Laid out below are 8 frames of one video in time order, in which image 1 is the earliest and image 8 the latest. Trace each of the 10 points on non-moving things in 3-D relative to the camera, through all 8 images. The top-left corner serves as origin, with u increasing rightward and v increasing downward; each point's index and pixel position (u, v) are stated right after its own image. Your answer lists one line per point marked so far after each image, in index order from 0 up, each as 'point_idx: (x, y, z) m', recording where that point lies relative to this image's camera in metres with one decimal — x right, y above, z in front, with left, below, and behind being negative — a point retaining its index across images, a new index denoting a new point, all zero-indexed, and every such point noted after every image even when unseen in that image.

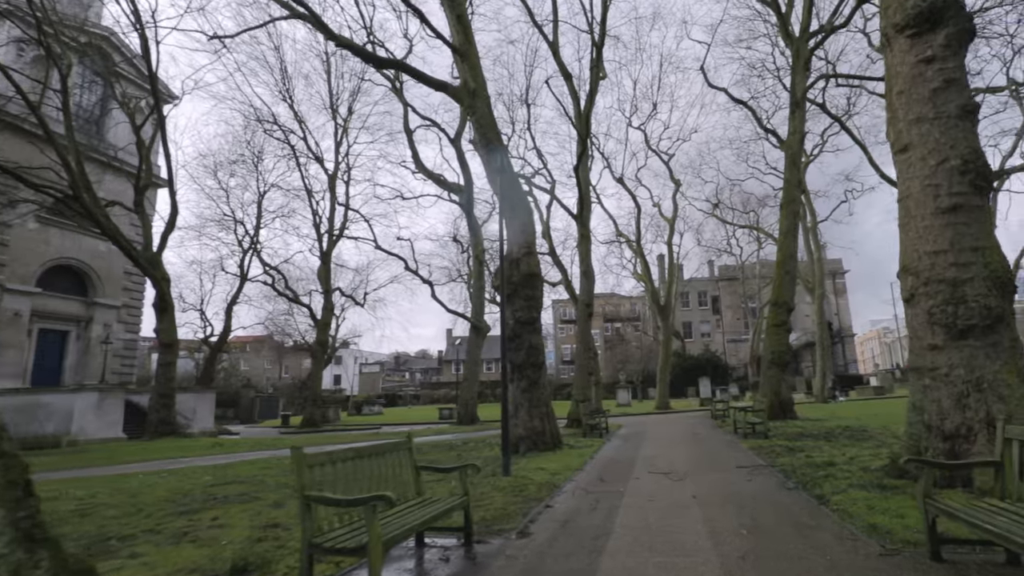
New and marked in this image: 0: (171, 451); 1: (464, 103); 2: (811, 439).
0: (-10.2, -4.9, +19.0) m
1: (-1.2, +4.6, +15.6) m
2: (+7.2, -3.7, +15.2) m
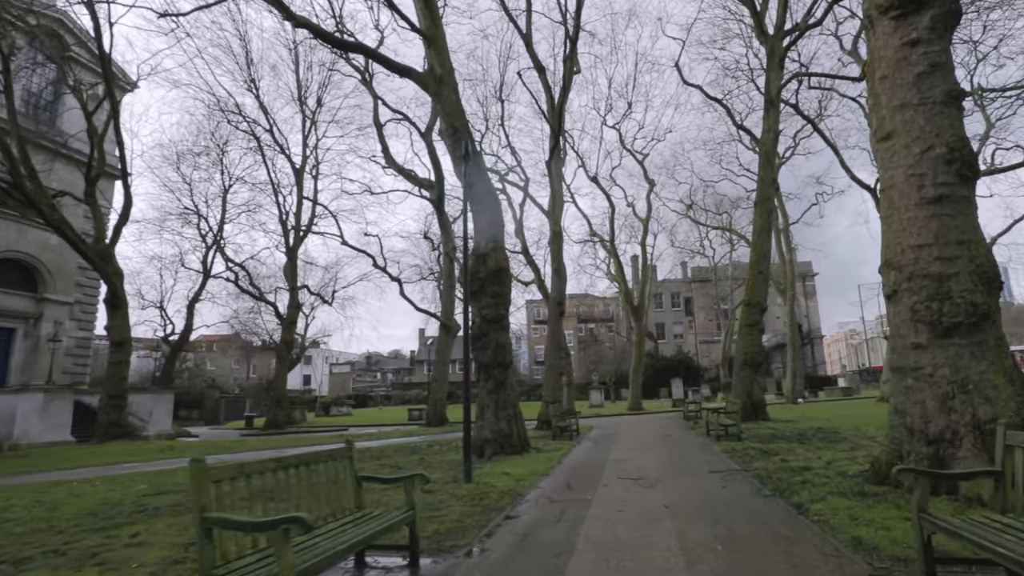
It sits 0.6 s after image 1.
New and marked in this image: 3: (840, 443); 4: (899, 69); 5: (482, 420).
0: (-11.2, -4.7, +17.9) m
1: (-1.9, +4.7, +14.9) m
2: (+6.4, -3.6, +14.9) m
3: (+7.1, -3.4, +13.7) m
4: (+4.8, +2.7, +7.8) m
5: (-0.7, -3.1, +15.0) m
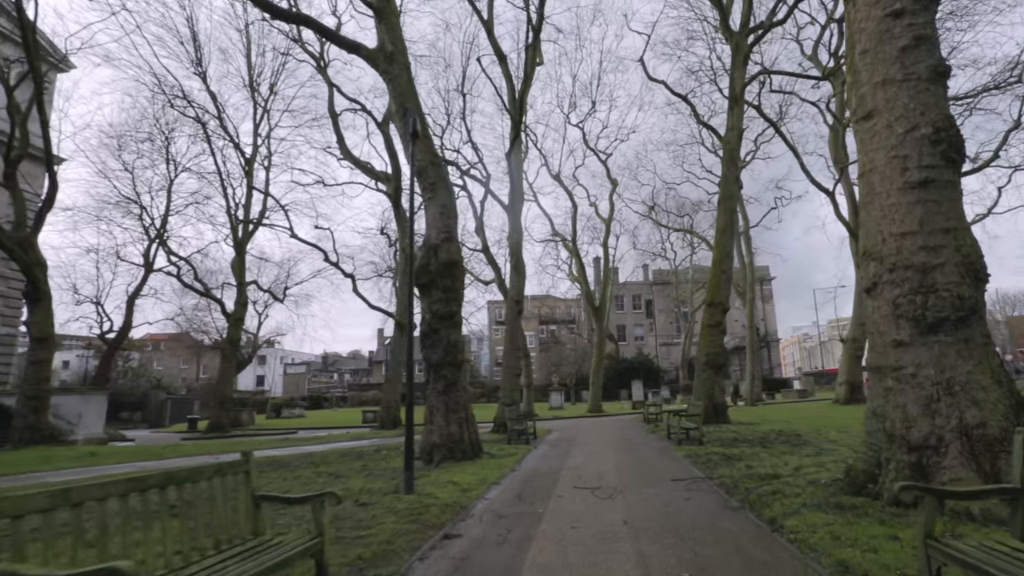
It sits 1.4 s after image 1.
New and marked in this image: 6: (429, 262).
0: (-12.4, -4.5, +16.3) m
1: (-2.9, +4.8, +13.9) m
2: (+5.3, -3.6, +14.3) m
3: (+6.1, -3.3, +13.2) m
4: (+4.2, +2.8, +7.2) m
5: (-1.8, -3.0, +14.0) m
6: (-1.9, +0.6, +14.0) m
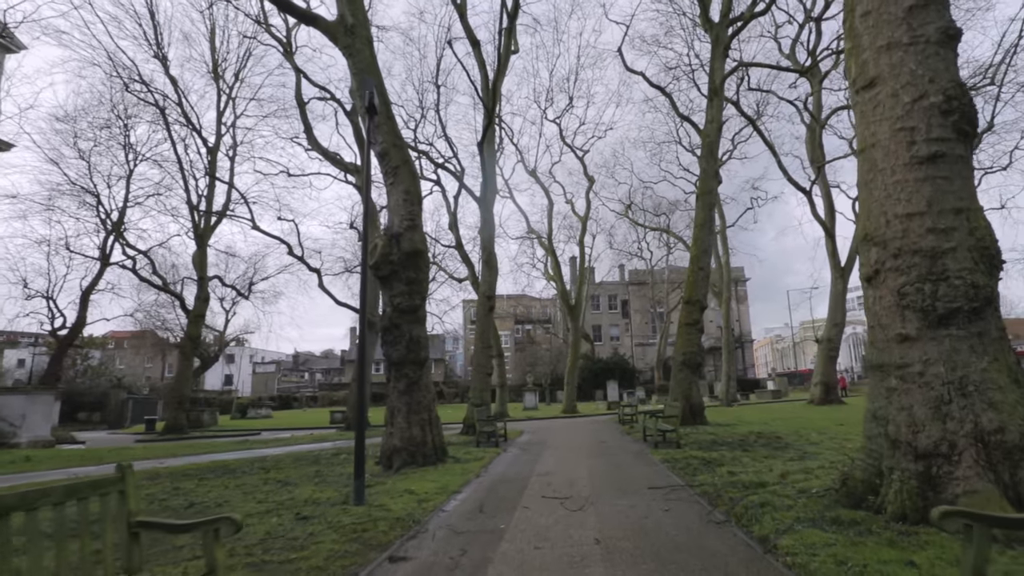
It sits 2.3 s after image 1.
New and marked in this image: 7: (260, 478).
0: (-13.2, -4.2, +14.9) m
1: (-3.5, +5.0, +12.9) m
2: (+4.6, -3.5, +13.6) m
3: (+5.5, -3.2, +12.5) m
4: (+3.8, +2.9, +6.4) m
5: (-2.5, -2.8, +13.0) m
6: (-2.5, +0.7, +13.0) m
7: (-4.7, -3.6, +11.8) m
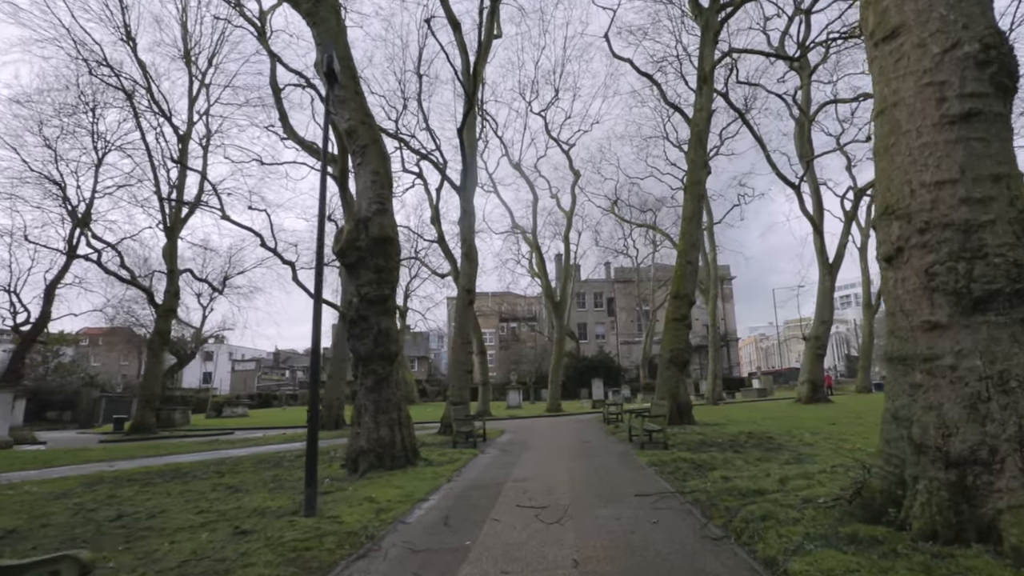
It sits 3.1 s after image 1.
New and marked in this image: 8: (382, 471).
0: (-13.7, -4.0, +13.7) m
1: (-3.9, +5.2, +11.9) m
2: (+4.2, -3.3, +12.8) m
3: (+5.0, -3.1, +11.7) m
4: (+3.5, +3.1, +5.6) m
5: (-2.9, -2.6, +12.0) m
6: (-3.0, +1.0, +12.0) m
7: (-5.2, -3.3, +10.8) m
8: (-2.4, -3.4, +11.6) m
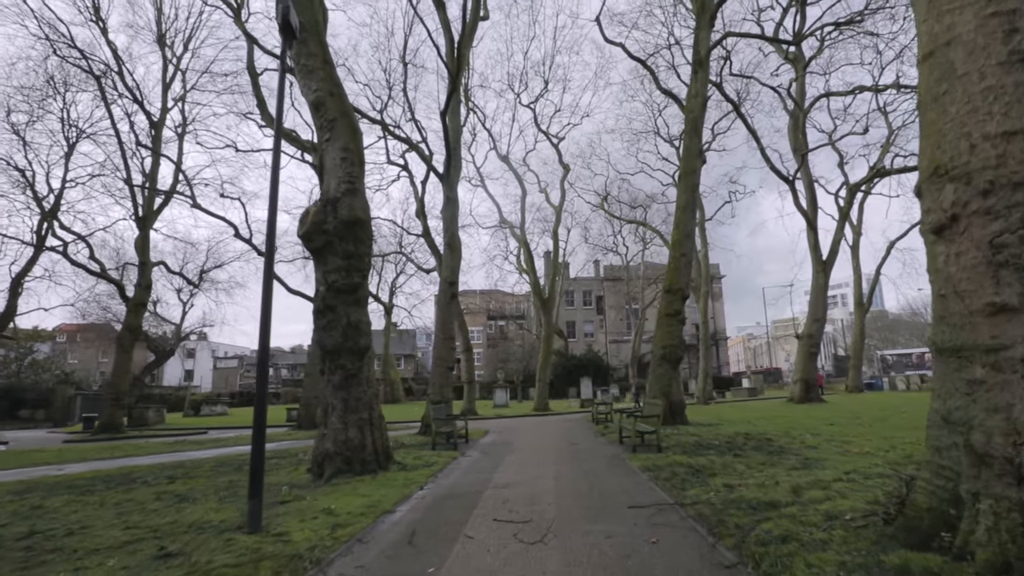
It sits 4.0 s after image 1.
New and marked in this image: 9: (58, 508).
0: (-14.1, -3.7, +12.5) m
1: (-4.2, +5.5, +10.8) m
2: (+3.8, -3.1, +11.8) m
3: (+4.7, -2.9, +10.8) m
4: (+3.3, +3.3, +4.6) m
5: (-3.3, -2.4, +11.0) m
6: (-3.3, +1.2, +10.9) m
7: (-5.5, -3.1, +9.7) m
8: (-2.7, -3.1, +10.6) m
9: (-5.9, -2.9, +8.3) m
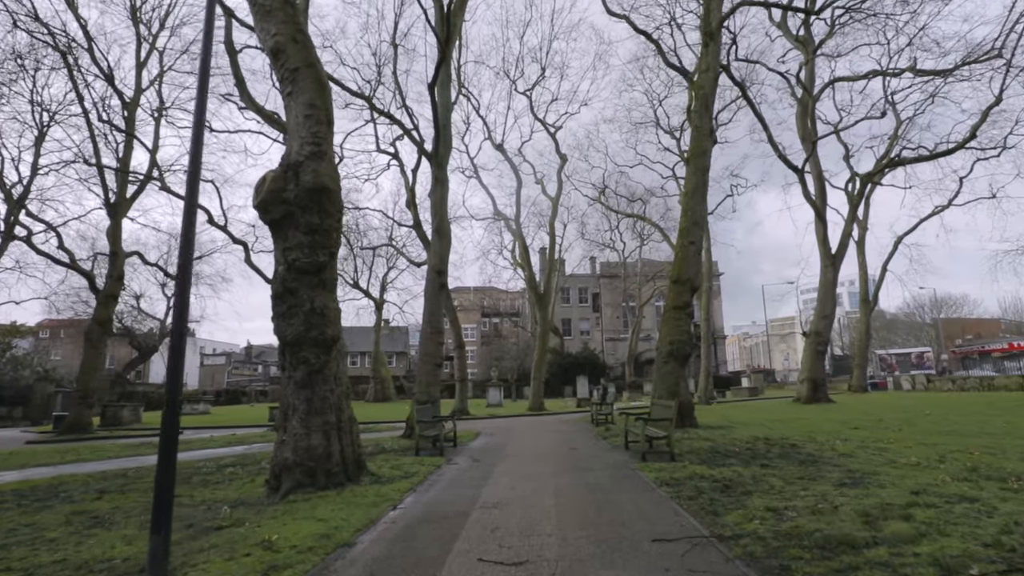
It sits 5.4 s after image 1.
0: (-14.2, -3.4, +10.7) m
1: (-4.3, +5.8, +9.1) m
2: (+3.7, -2.9, +10.2) m
3: (+4.6, -2.6, +9.2) m
4: (+3.3, +3.5, +3.0) m
5: (-3.4, -2.1, +9.3) m
6: (-3.3, +1.5, +9.3) m
7: (-5.6, -2.8, +8.0) m
8: (-2.8, -2.9, +8.9) m
9: (-6.0, -2.6, +6.6) m
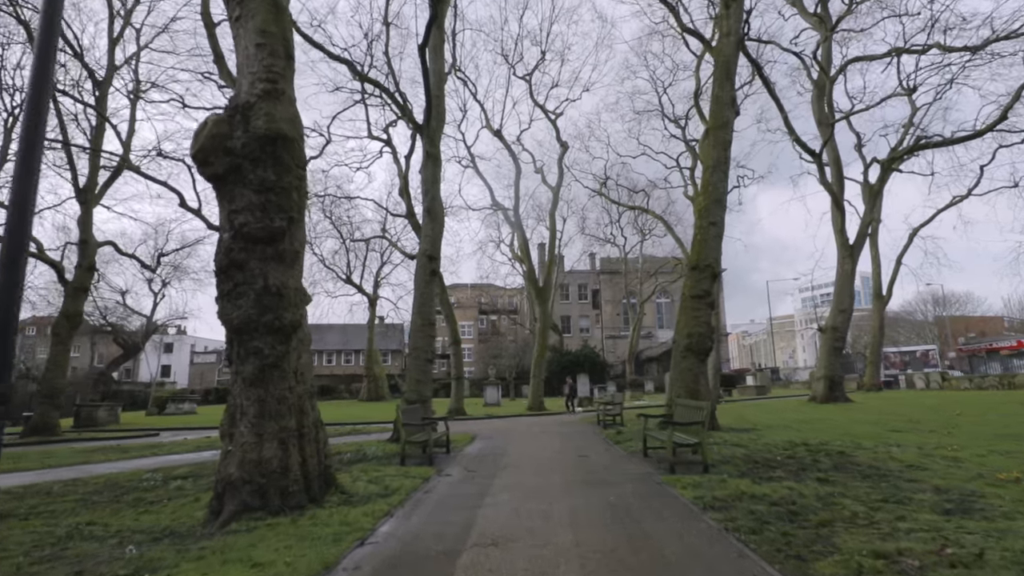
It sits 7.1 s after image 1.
0: (-14.2, -3.0, +8.8) m
1: (-4.2, +6.1, +7.2) m
2: (+3.7, -2.5, +8.4) m
3: (+4.6, -2.3, +7.4) m
4: (+3.4, +3.8, +1.1) m
5: (-3.3, -1.8, +7.5) m
6: (-3.3, +1.8, +7.4) m
7: (-5.5, -2.5, +6.2) m
8: (-2.8, -2.5, +7.0) m
9: (-6.0, -2.3, +4.7) m
